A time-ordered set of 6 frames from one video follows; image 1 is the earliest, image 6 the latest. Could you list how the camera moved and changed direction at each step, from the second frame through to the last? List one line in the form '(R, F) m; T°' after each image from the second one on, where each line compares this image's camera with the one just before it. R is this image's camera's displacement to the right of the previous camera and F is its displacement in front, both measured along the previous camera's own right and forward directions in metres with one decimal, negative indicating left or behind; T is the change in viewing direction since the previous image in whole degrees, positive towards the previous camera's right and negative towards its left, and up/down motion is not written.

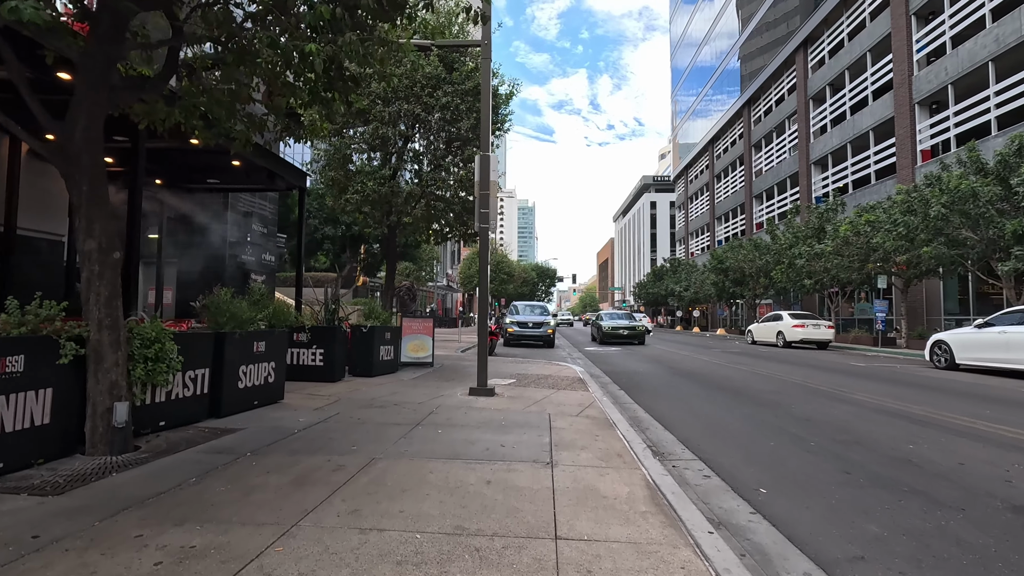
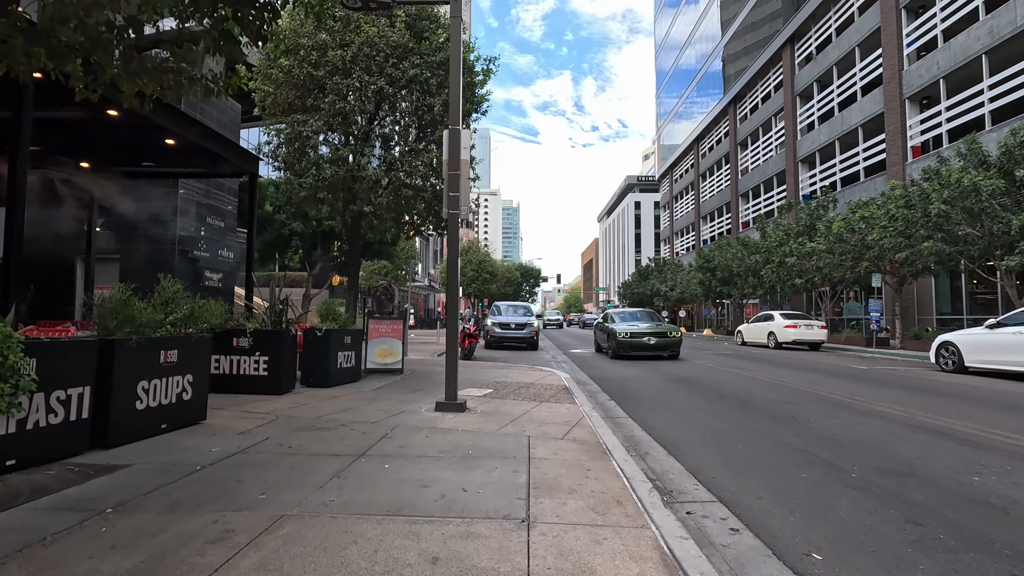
(+0.2, +1.3) m; +2°
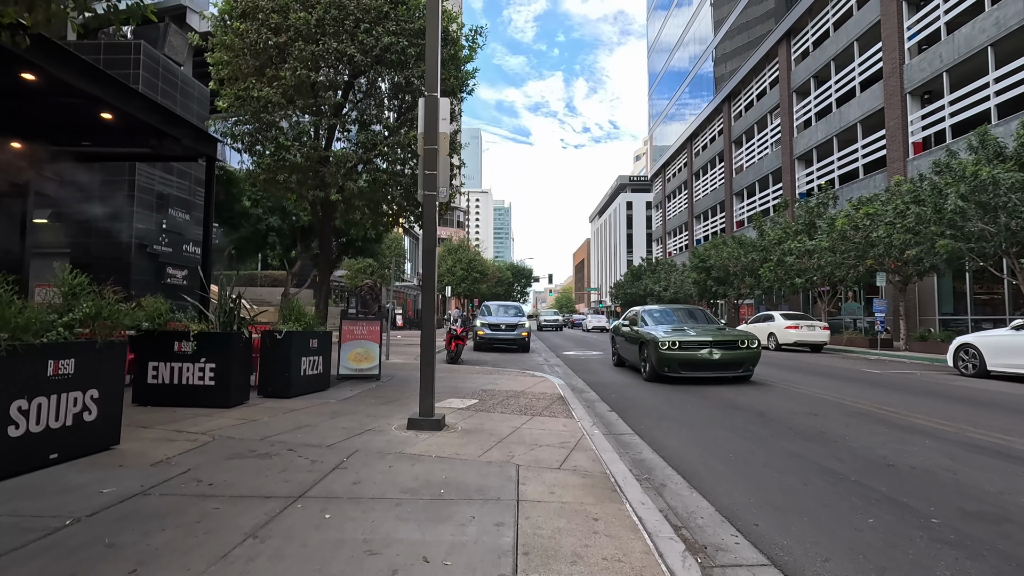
(+0.1, +1.2) m; +1°
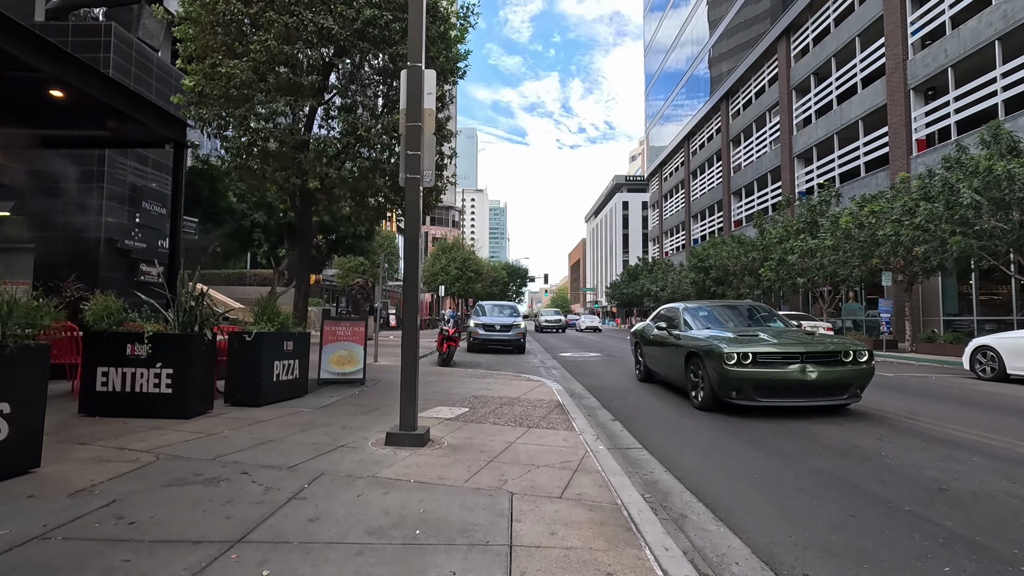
(0.0, +0.8) m; 0°
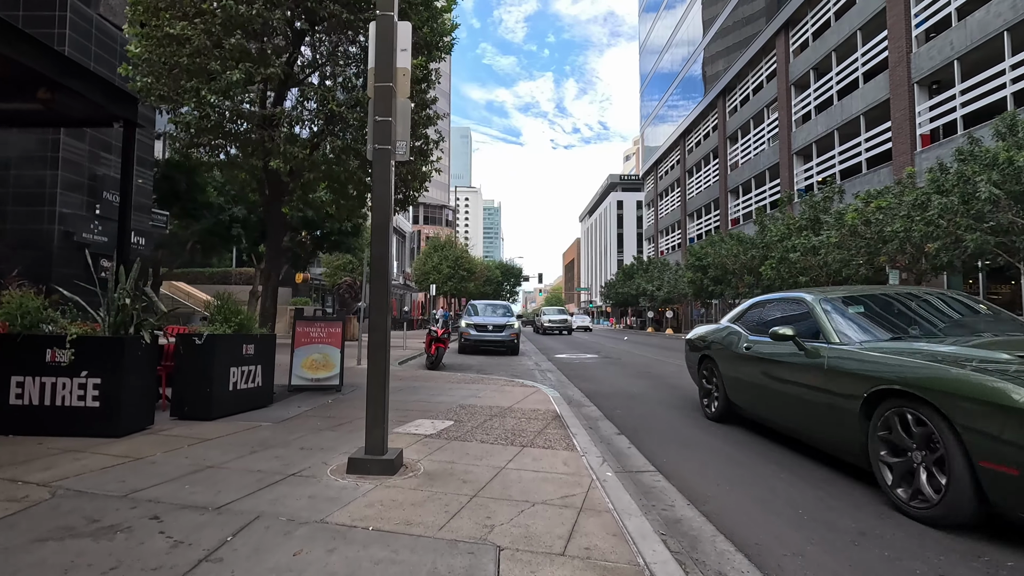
(0.0, +1.0) m; +1°
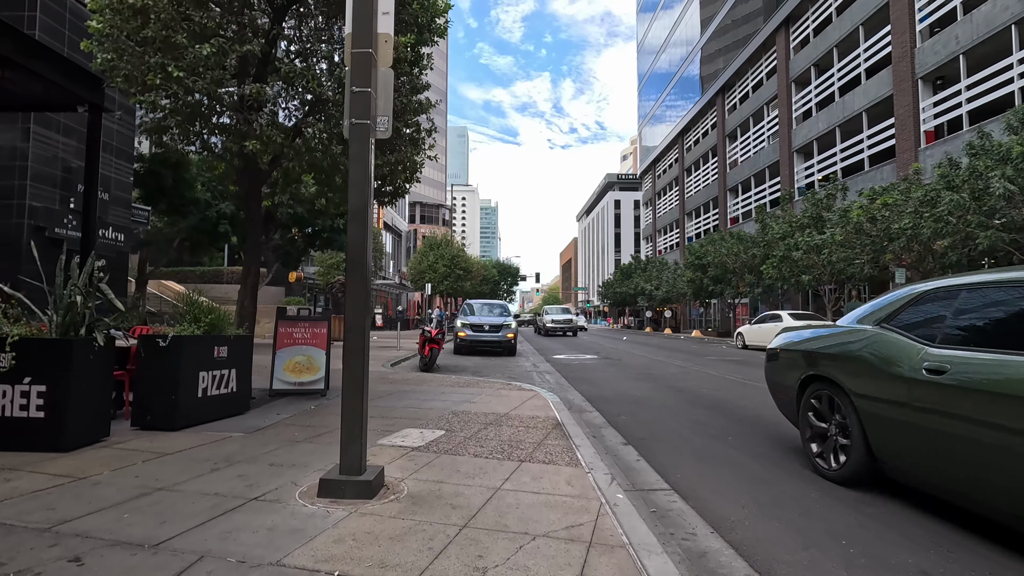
(0.0, +0.6) m; 0°
